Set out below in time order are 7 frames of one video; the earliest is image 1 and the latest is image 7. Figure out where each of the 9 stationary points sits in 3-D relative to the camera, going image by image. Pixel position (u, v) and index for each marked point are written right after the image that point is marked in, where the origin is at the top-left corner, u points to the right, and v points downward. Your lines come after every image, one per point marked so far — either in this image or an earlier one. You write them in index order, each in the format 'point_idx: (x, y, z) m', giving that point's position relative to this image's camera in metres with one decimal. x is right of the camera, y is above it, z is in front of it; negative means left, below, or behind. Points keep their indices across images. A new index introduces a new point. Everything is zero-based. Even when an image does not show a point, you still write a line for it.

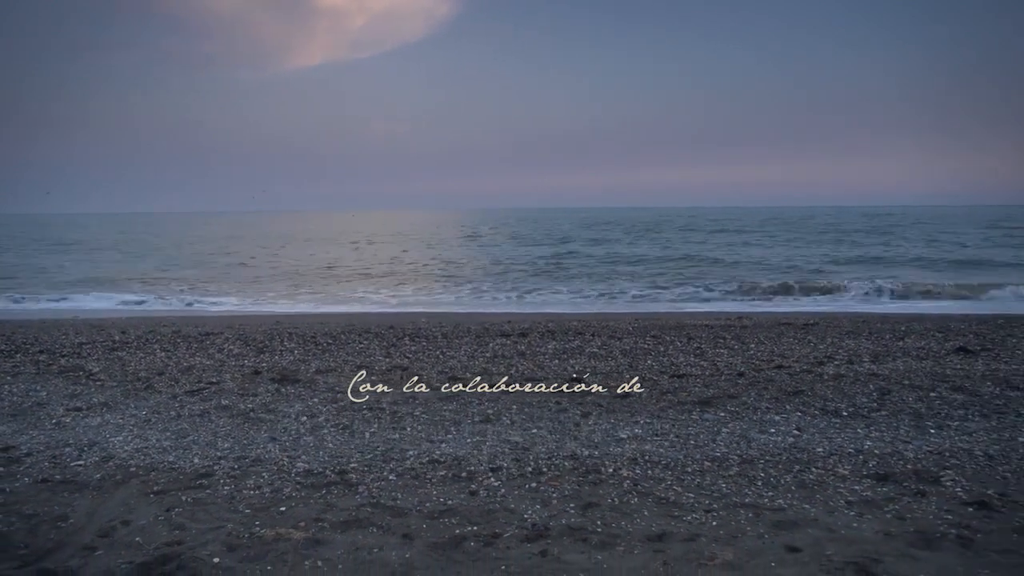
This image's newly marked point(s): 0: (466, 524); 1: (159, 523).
0: (-0.3, -1.4, +3.8) m
1: (-2.1, -1.4, +3.6) m
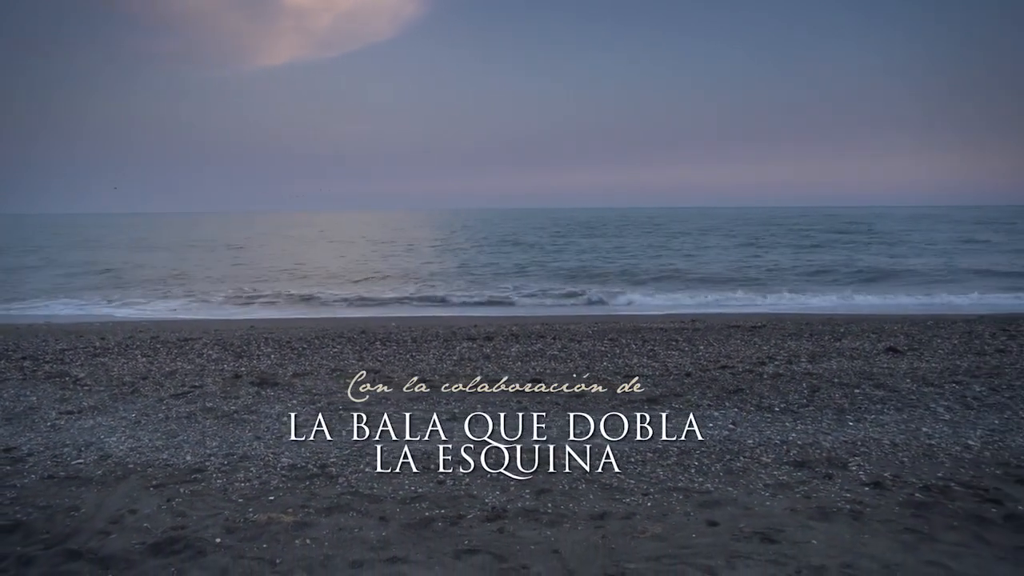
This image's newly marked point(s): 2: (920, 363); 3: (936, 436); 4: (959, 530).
0: (-0.5, -1.5, +4.3) m
1: (-2.3, -1.5, +4.1) m
2: (+6.9, -1.2, +10.4) m
3: (+4.6, -1.6, +6.7) m
4: (+3.1, -1.7, +4.3) m
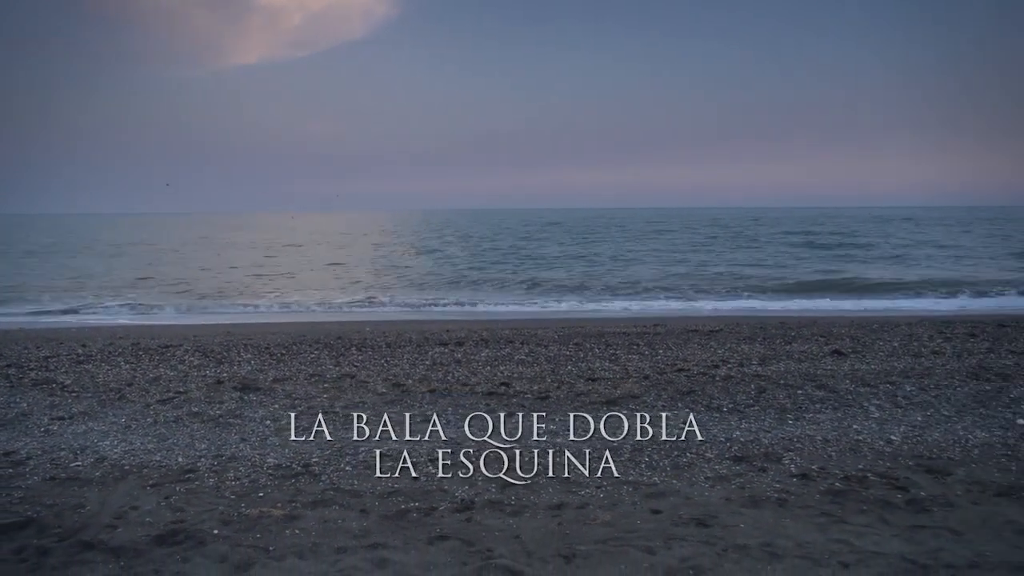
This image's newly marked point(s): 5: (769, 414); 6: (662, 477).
0: (-0.8, -1.7, +4.8) m
1: (-2.6, -1.6, +4.5) m
2: (+6.3, -1.4, +11.3) m
3: (+4.2, -1.7, +7.5) m
4: (+2.8, -1.8, +5.0) m
5: (+3.4, -1.6, +8.1) m
6: (+1.4, -1.7, +5.7) m
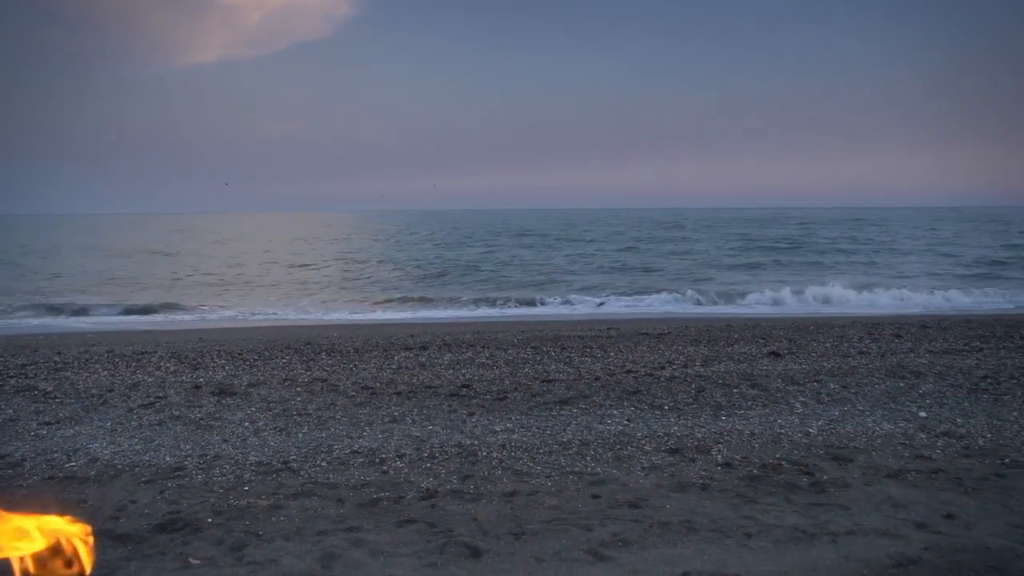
0: (-1.2, -1.8, +5.5) m
1: (-2.9, -1.7, +5.1) m
2: (+5.6, -1.5, +12.3) m
3: (+3.7, -1.9, +8.4) m
4: (+2.5, -2.0, +5.9) m
5: (+2.8, -1.8, +9.0) m
6: (+1.0, -1.9, +6.4) m
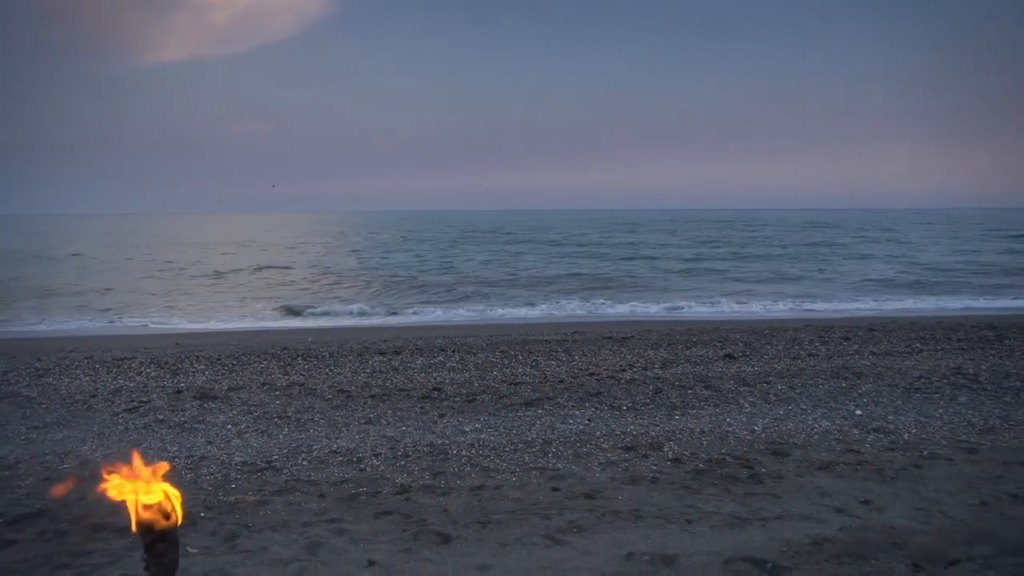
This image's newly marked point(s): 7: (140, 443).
0: (-1.5, -1.9, +6.0) m
1: (-3.2, -1.9, +5.5) m
2: (+5.0, -1.7, +13.1) m
3: (+3.3, -2.0, +9.1) m
4: (+2.1, -2.1, +6.5) m
5: (+2.3, -1.9, +9.6) m
6: (+0.6, -2.0, +7.0) m
7: (-4.1, -1.7, +6.8) m
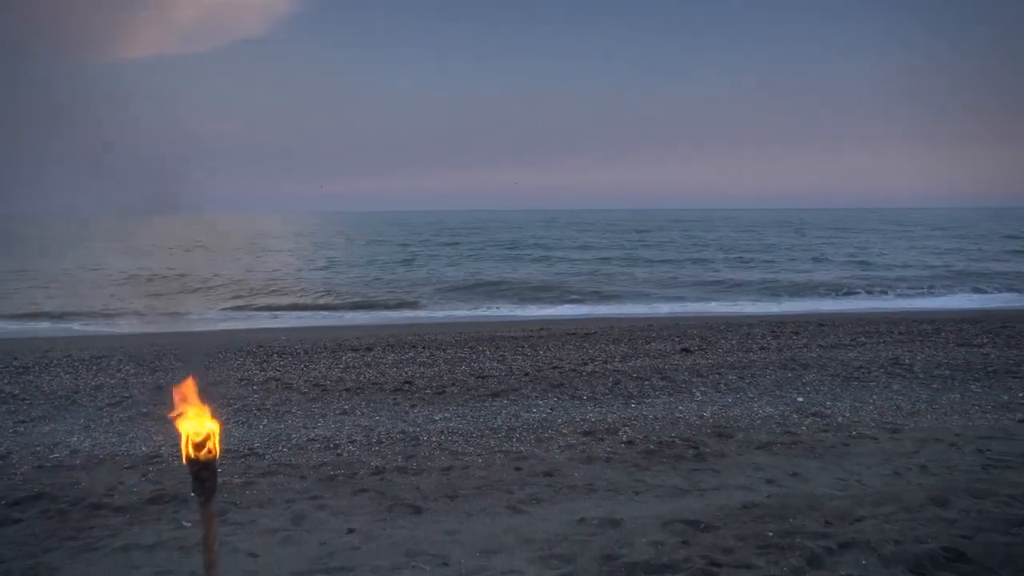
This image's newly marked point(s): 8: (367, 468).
0: (-1.8, -1.9, +6.5) m
1: (-3.5, -1.8, +5.9) m
2: (+4.2, -1.6, +13.9) m
3: (+2.7, -1.9, +9.9) m
4: (+1.7, -2.0, +7.2) m
5: (+1.8, -1.9, +10.3) m
6: (+0.2, -2.0, +7.7) m
7: (-4.5, -1.7, +7.2) m
8: (-1.5, -1.9, +6.6) m
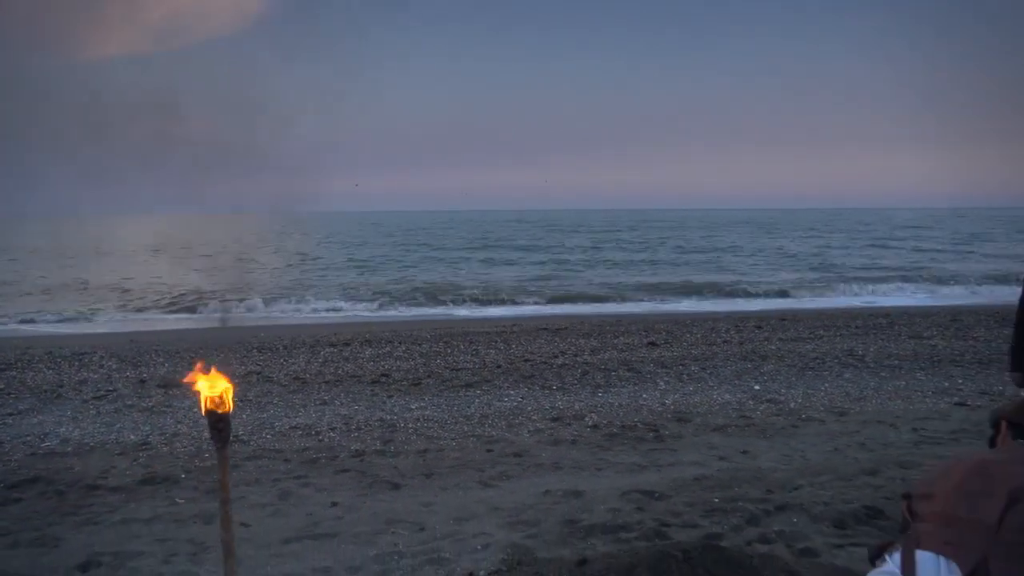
0: (-2.1, -1.8, +6.9) m
1: (-3.8, -1.8, +6.3) m
2: (+3.6, -1.5, +14.6) m
3: (+2.3, -1.9, +10.5) m
4: (+1.4, -2.0, +7.8) m
5: (+1.3, -1.8, +10.9) m
6: (-0.2, -1.9, +8.1) m
7: (-4.8, -1.6, +7.5) m
8: (-1.8, -1.8, +7.0) m
